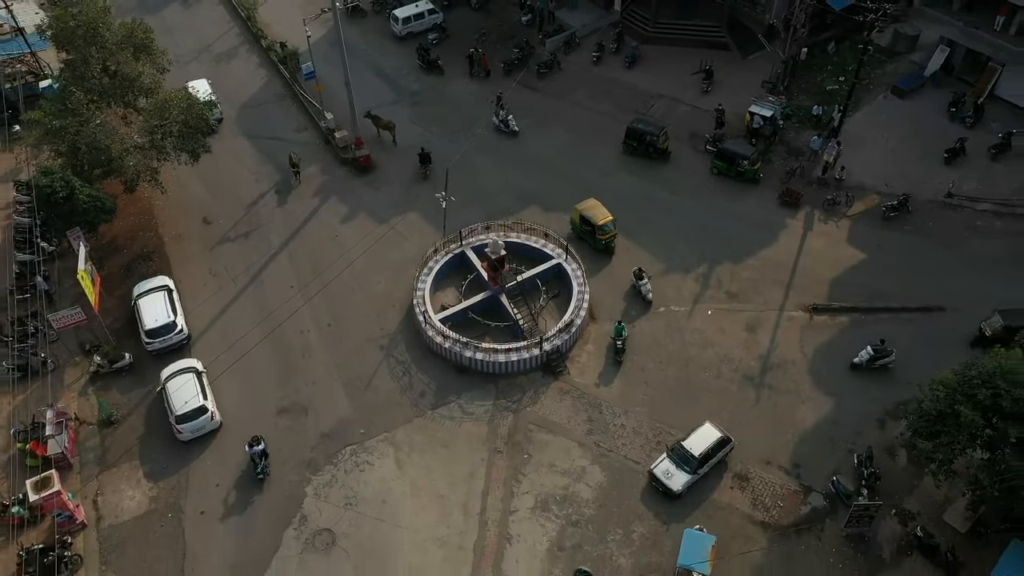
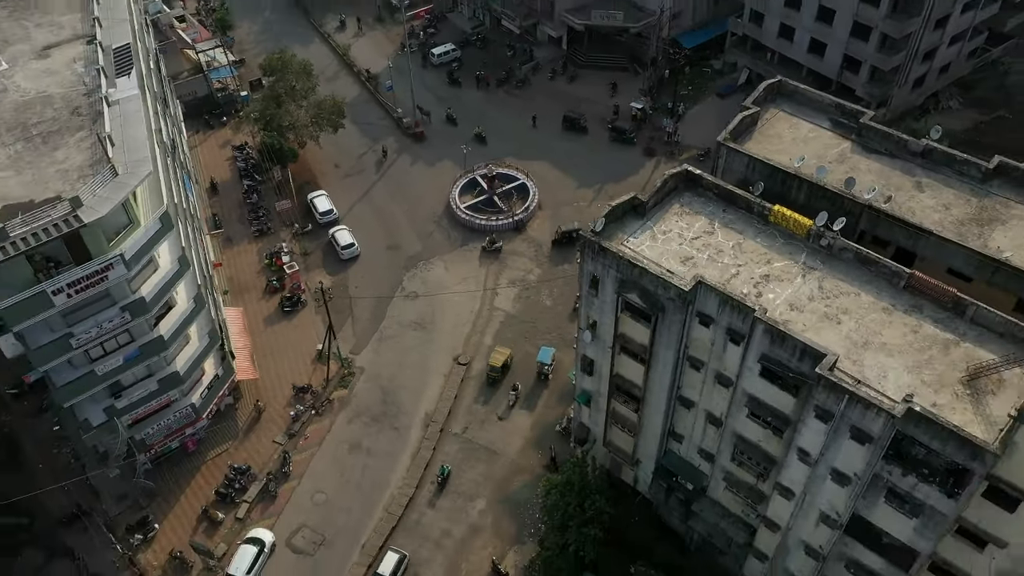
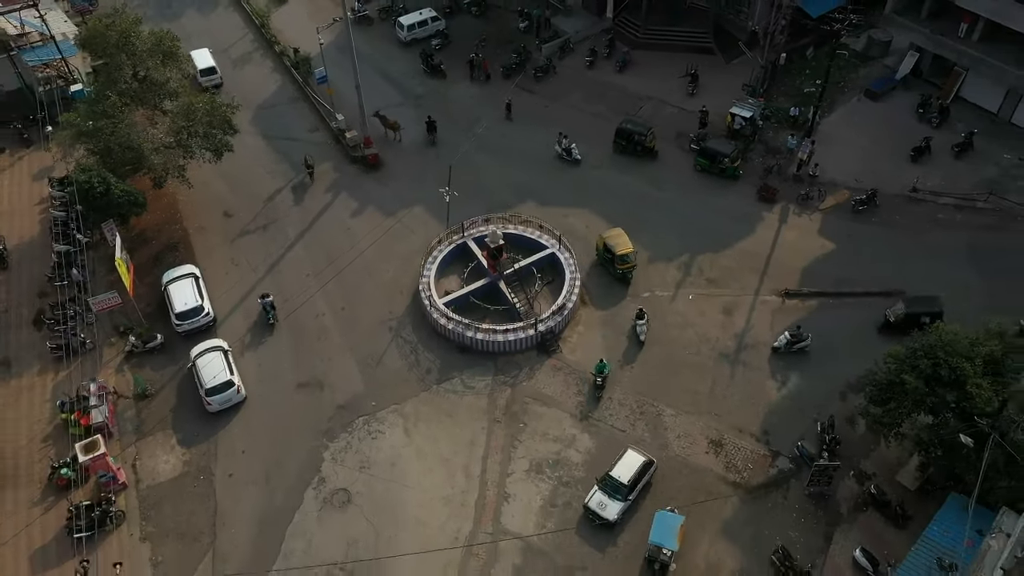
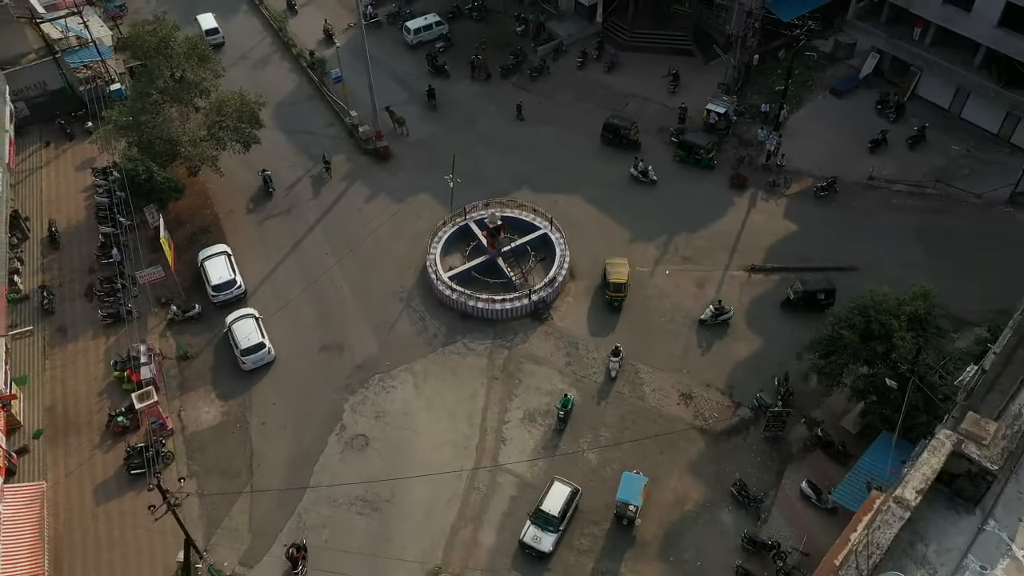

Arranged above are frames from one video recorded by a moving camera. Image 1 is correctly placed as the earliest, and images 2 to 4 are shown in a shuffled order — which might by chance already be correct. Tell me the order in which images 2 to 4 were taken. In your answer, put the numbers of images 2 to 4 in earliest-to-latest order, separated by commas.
3, 4, 2
